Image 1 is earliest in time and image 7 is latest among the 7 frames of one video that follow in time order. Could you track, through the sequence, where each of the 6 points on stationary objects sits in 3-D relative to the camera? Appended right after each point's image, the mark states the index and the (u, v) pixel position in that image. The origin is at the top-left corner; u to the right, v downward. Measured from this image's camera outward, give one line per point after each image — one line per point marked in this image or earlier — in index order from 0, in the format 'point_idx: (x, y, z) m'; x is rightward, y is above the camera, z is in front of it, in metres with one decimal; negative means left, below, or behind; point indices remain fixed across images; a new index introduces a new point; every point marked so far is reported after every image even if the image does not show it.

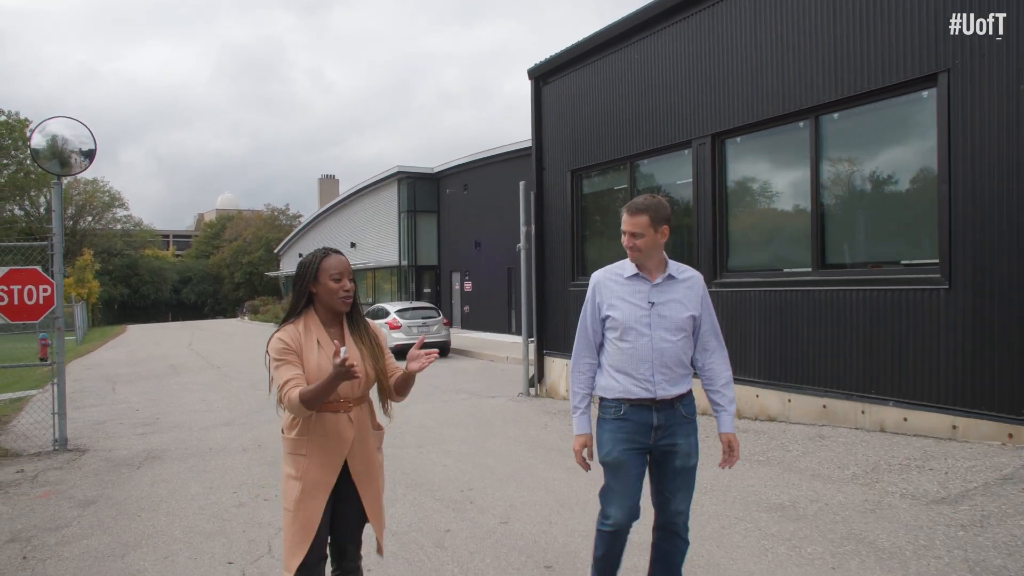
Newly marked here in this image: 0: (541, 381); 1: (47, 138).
0: (+0.4, -1.4, +10.9) m
1: (-5.7, +1.8, +8.6) m
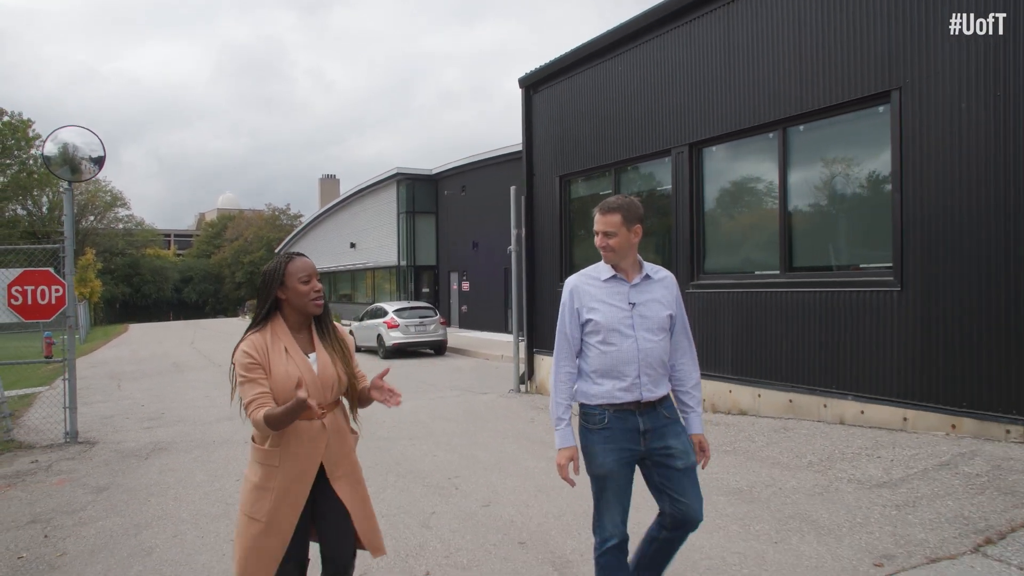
0: (+0.3, -1.4, +11.3) m
1: (-5.8, +1.8, +9.0) m
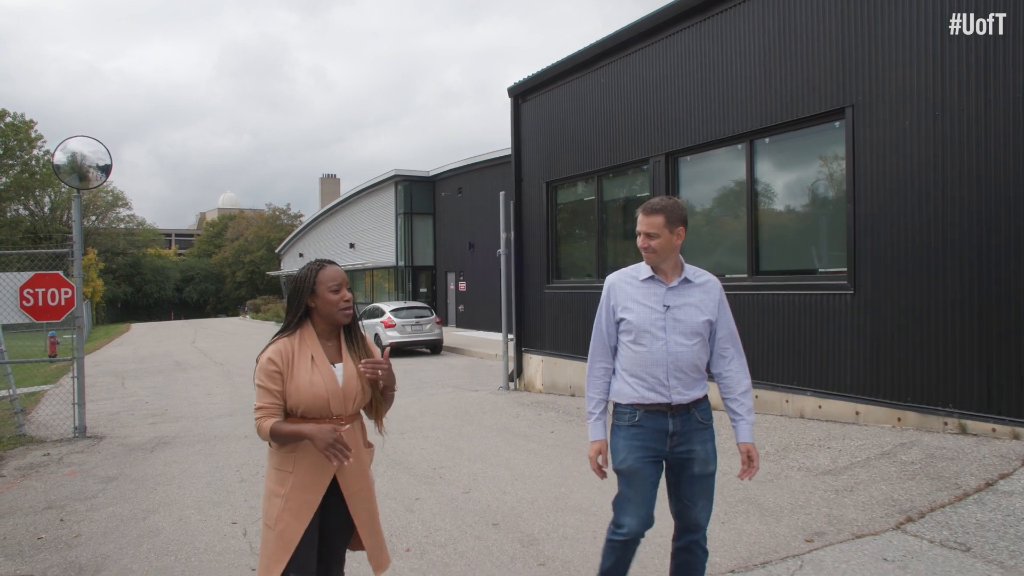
0: (+0.1, -1.5, +11.8) m
1: (-6.0, +1.8, +9.5) m
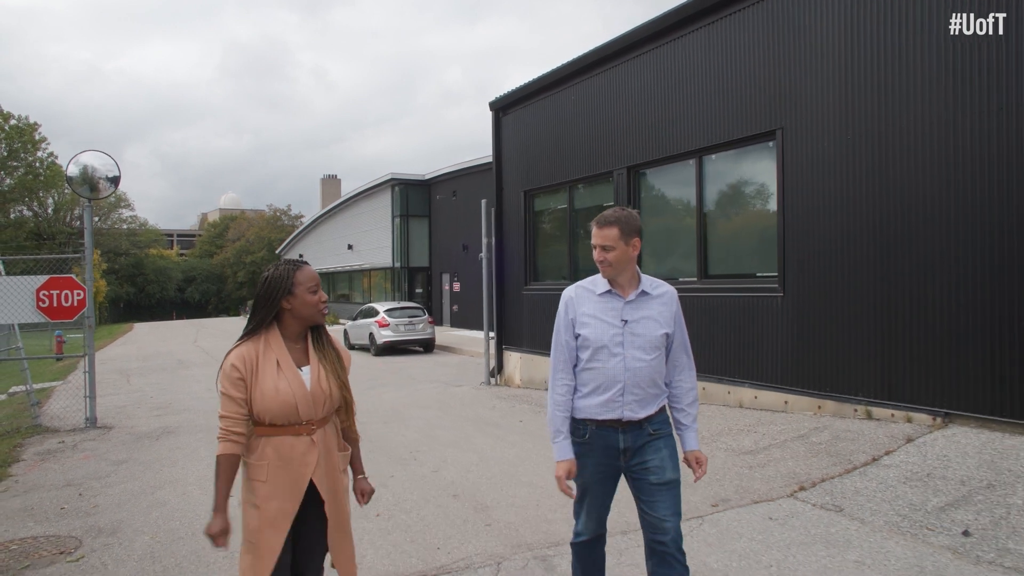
0: (-0.2, -1.5, +12.6) m
1: (-6.3, +1.8, +10.3) m
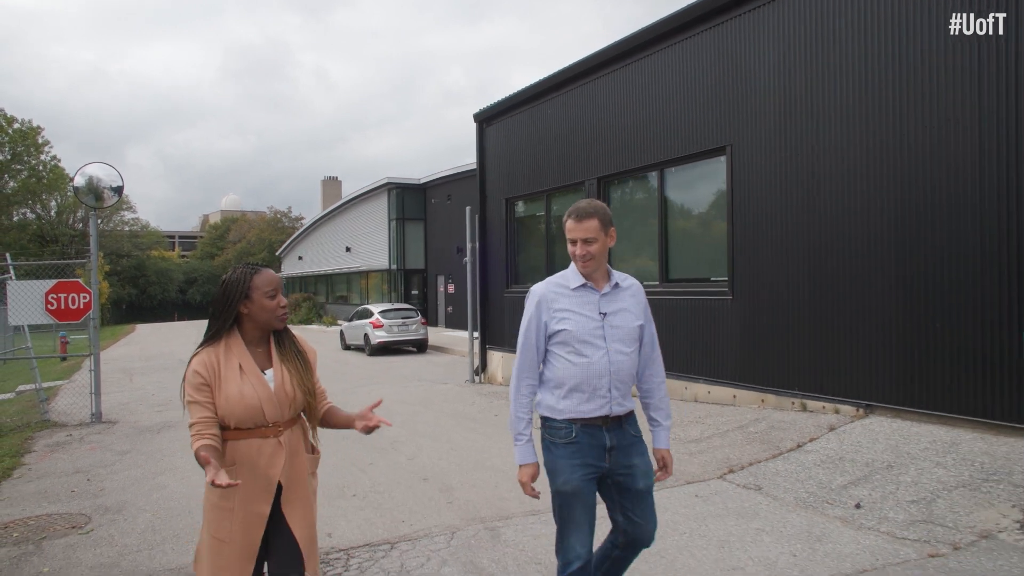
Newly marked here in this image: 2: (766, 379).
0: (-0.5, -1.5, +13.3) m
1: (-6.7, +1.7, +10.9) m
2: (+2.8, -1.0, +7.7) m
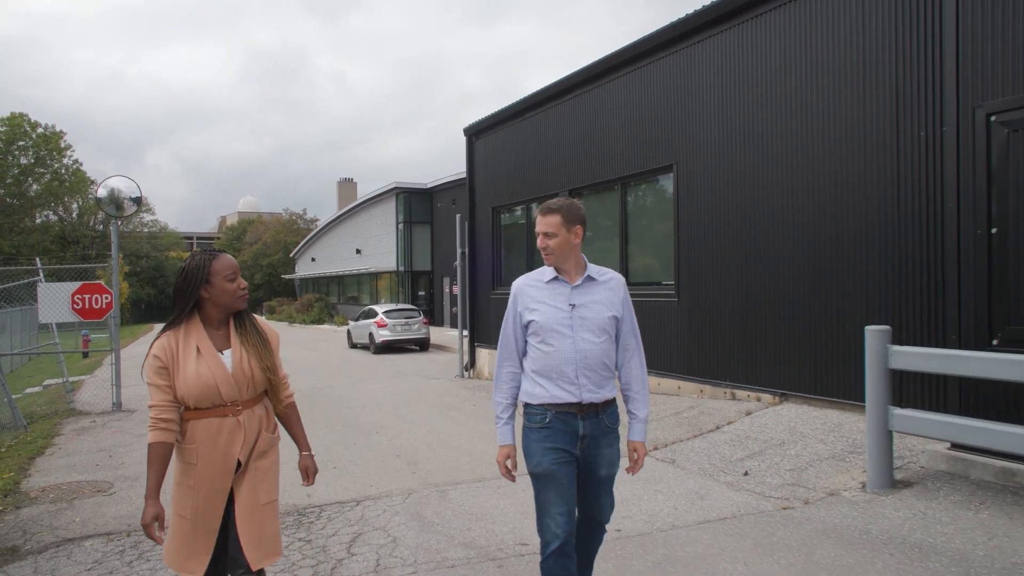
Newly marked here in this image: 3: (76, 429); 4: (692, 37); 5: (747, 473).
0: (-0.8, -1.6, +14.3) m
1: (-7.0, +1.7, +12.1) m
2: (+2.4, -1.0, +8.6) m
3: (-6.3, -2.1, +10.2) m
4: (+2.2, +3.1, +8.7) m
5: (+2.0, -1.5, +5.8) m
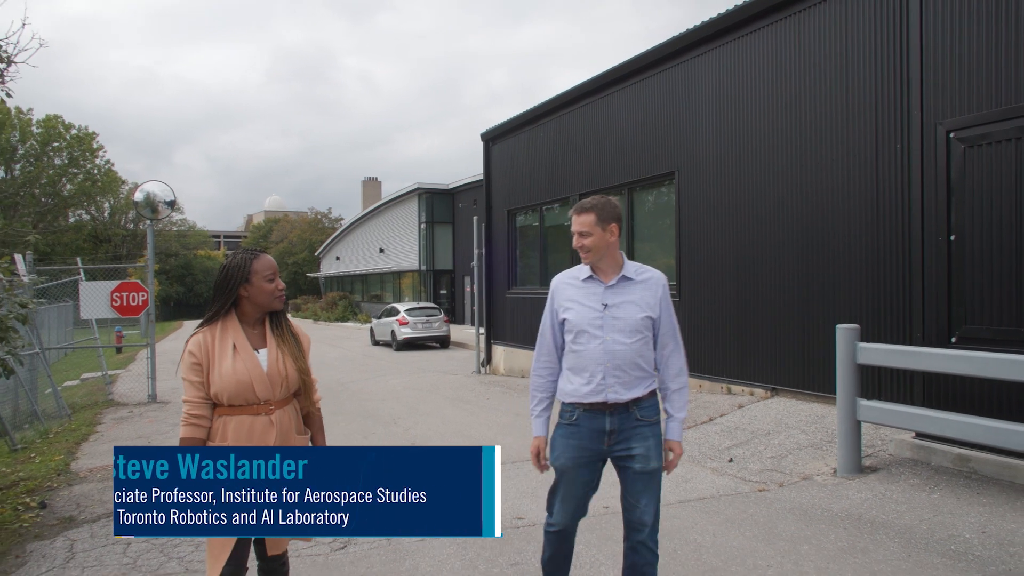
0: (-0.5, -1.6, +14.8) m
1: (-6.7, +1.7, +12.9) m
2: (+2.5, -1.0, +9.1) m
3: (-6.2, -2.0, +10.9) m
4: (+2.4, +3.1, +9.2) m
5: (+2.0, -1.5, +6.3) m
